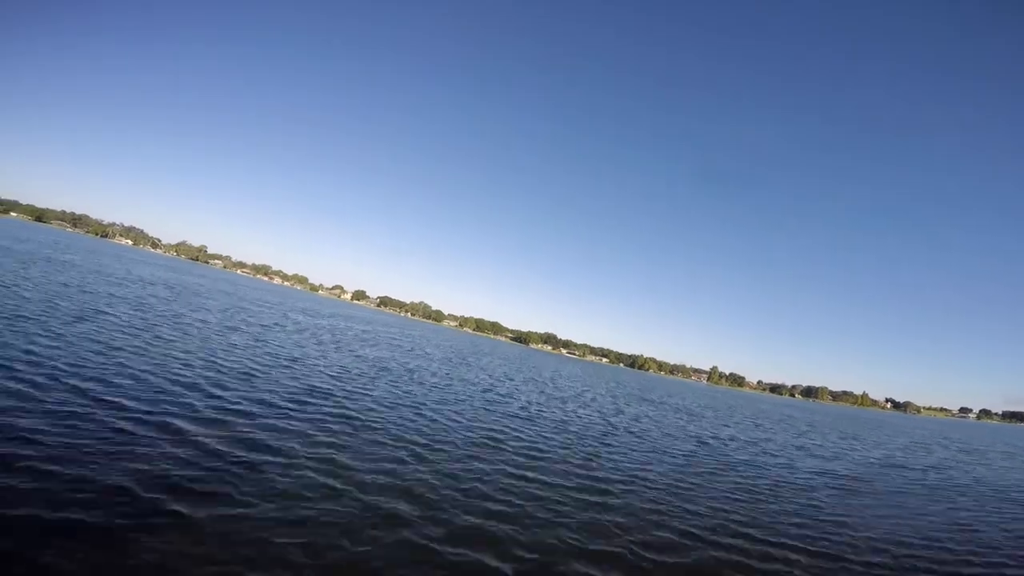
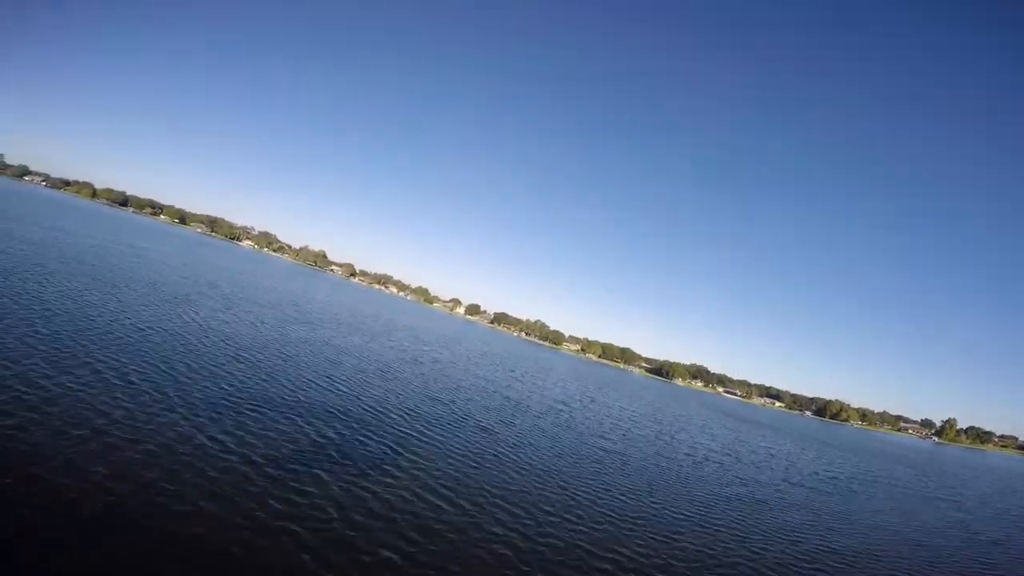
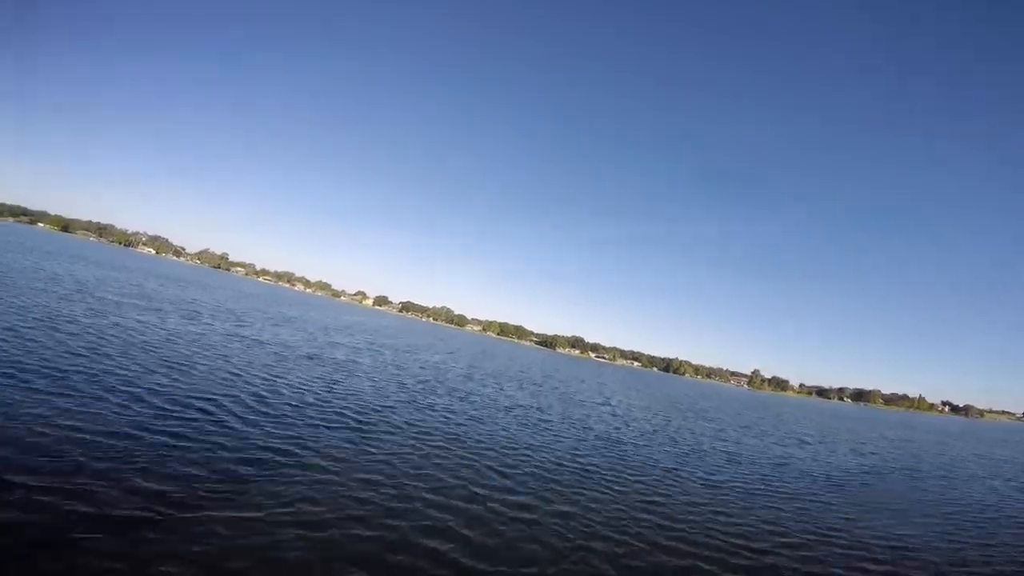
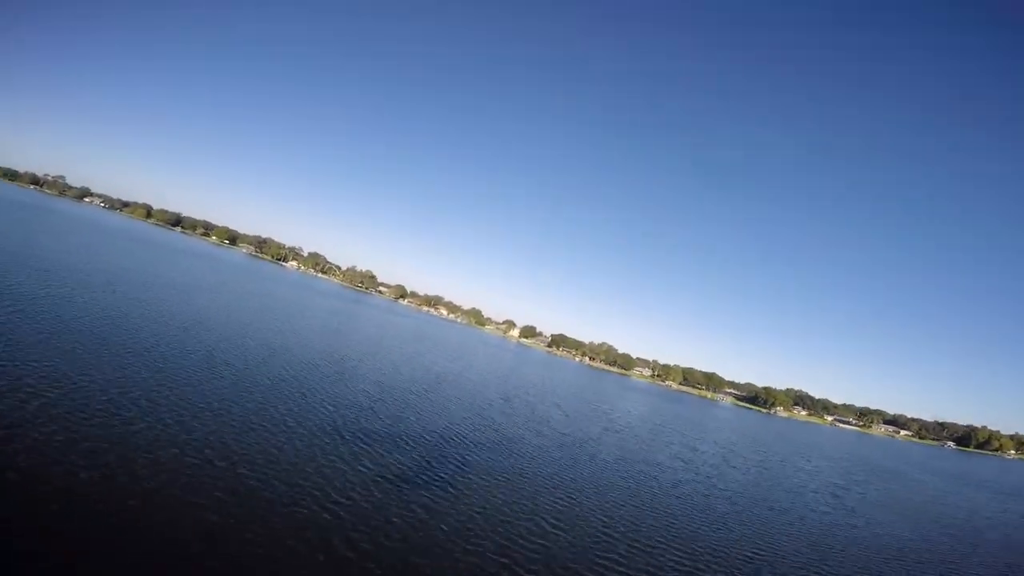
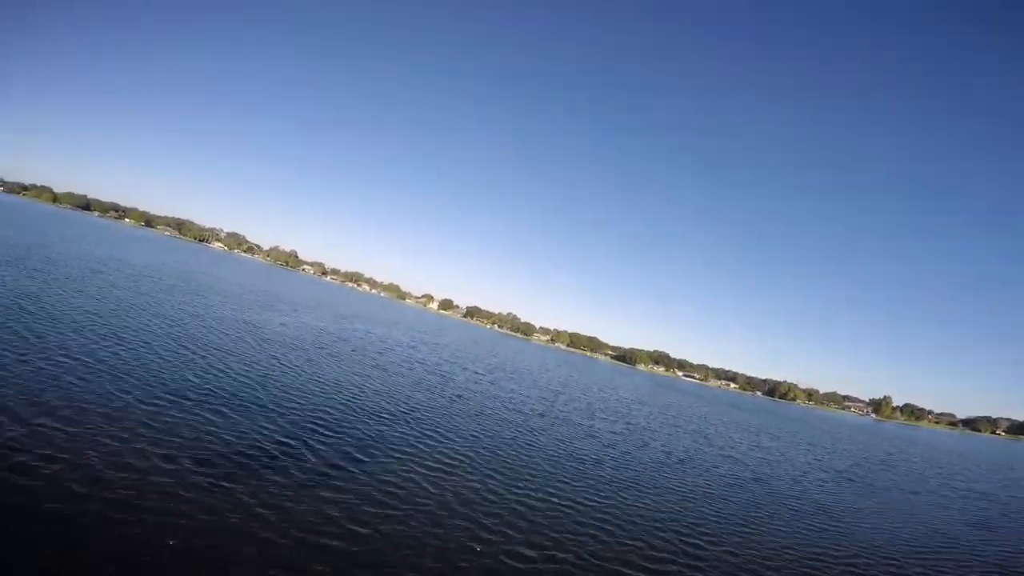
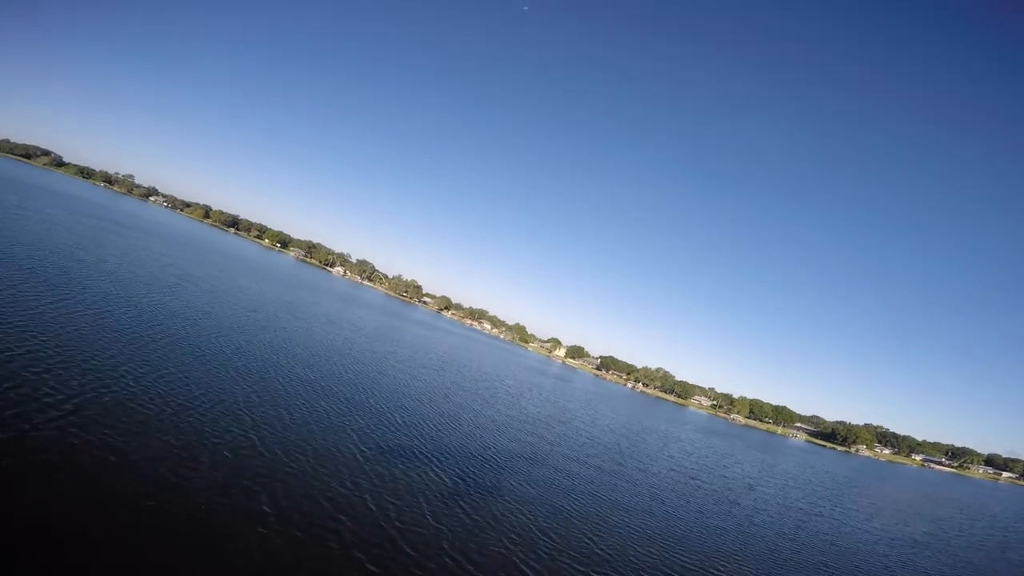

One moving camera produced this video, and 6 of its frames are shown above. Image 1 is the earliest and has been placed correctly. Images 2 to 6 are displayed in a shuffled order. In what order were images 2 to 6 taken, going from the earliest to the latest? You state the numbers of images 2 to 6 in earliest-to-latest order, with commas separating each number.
3, 5, 2, 4, 6
